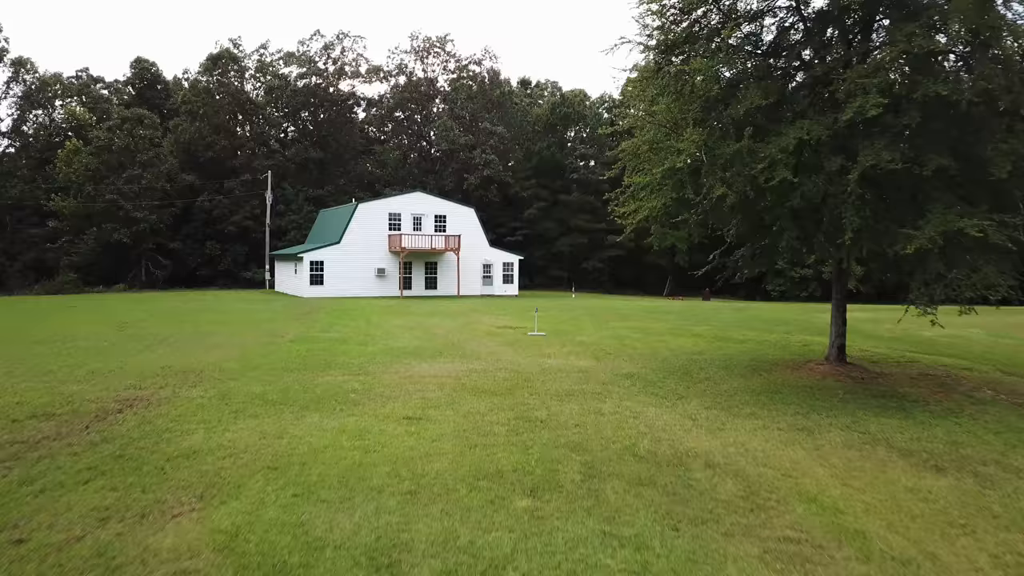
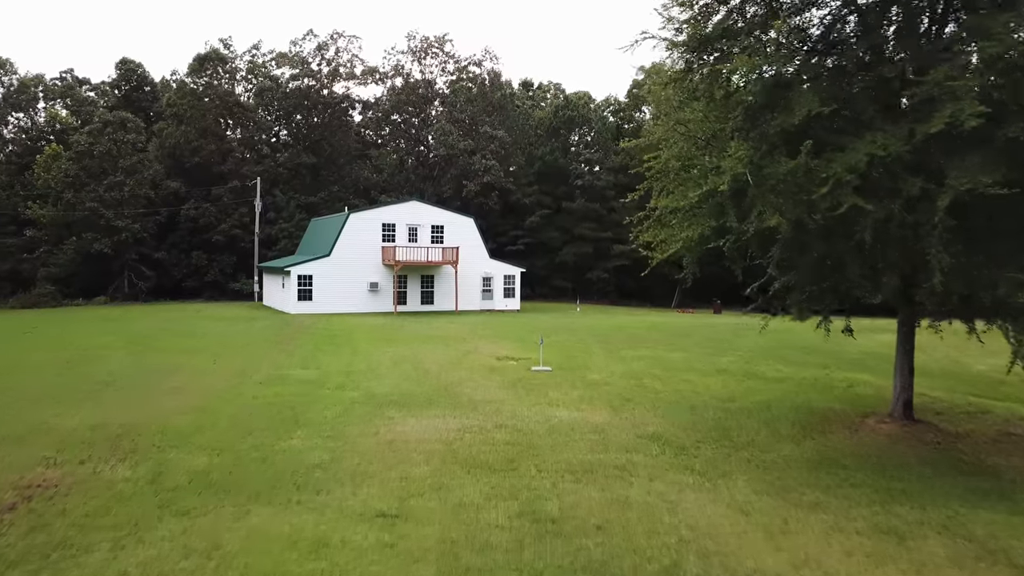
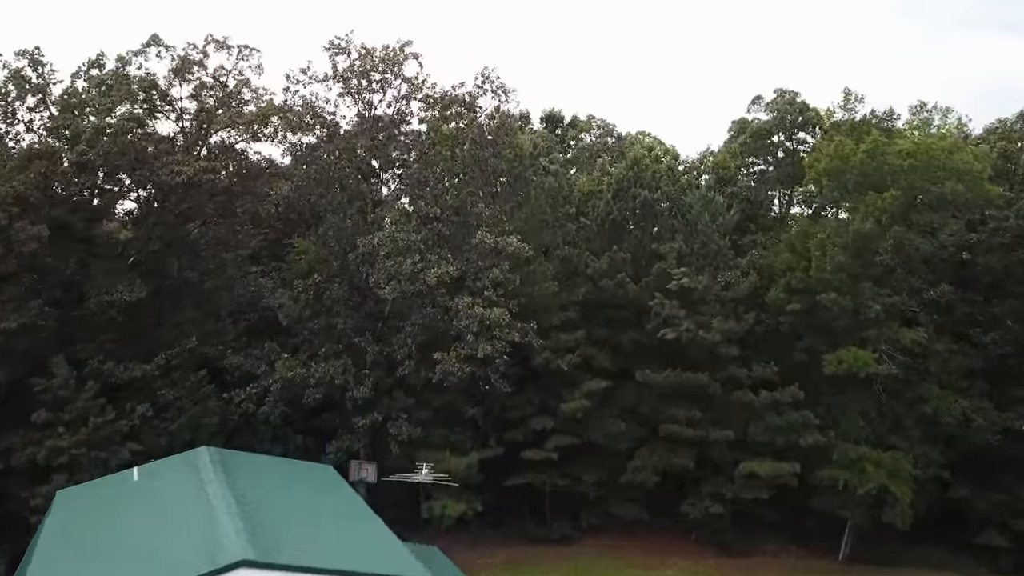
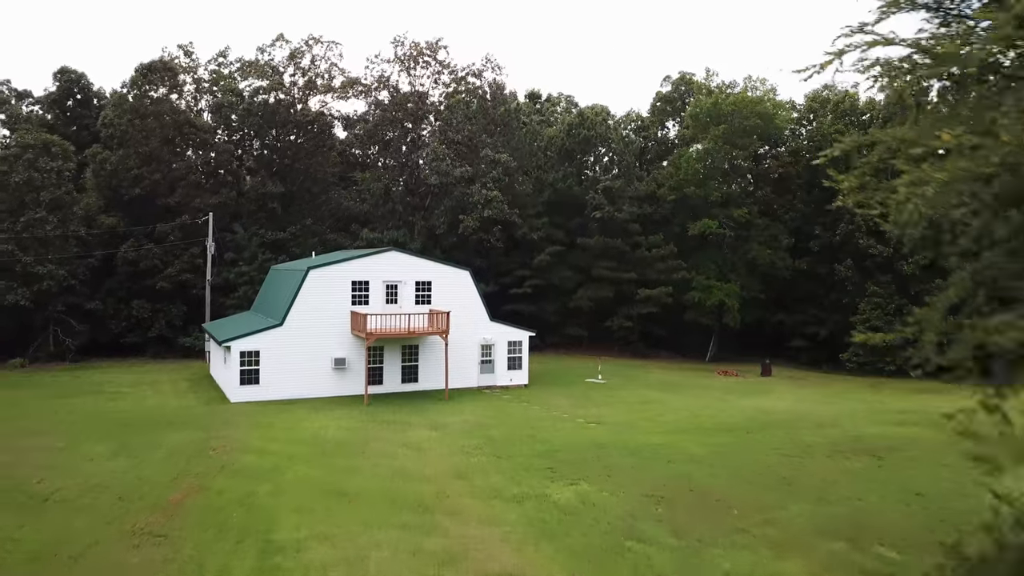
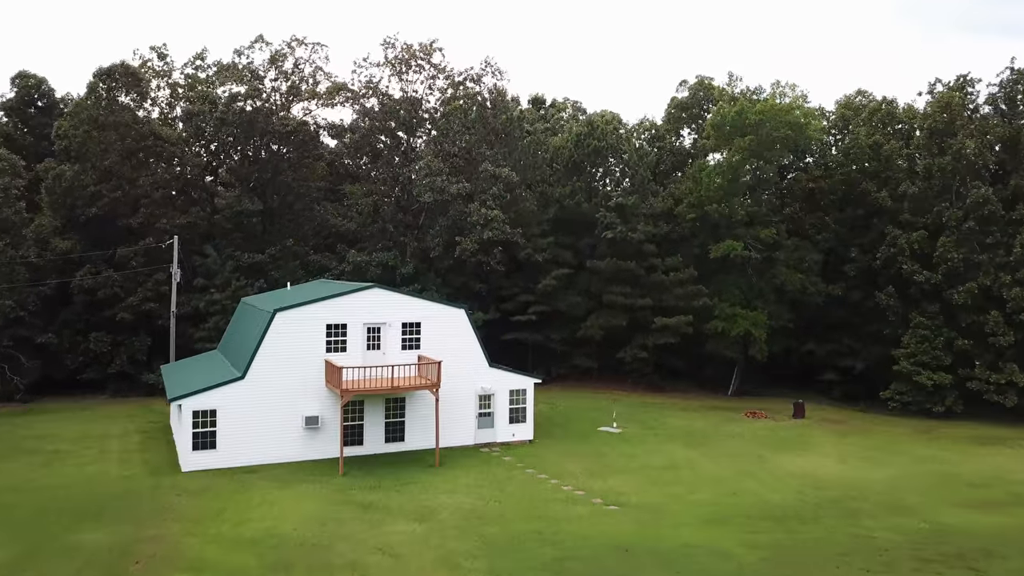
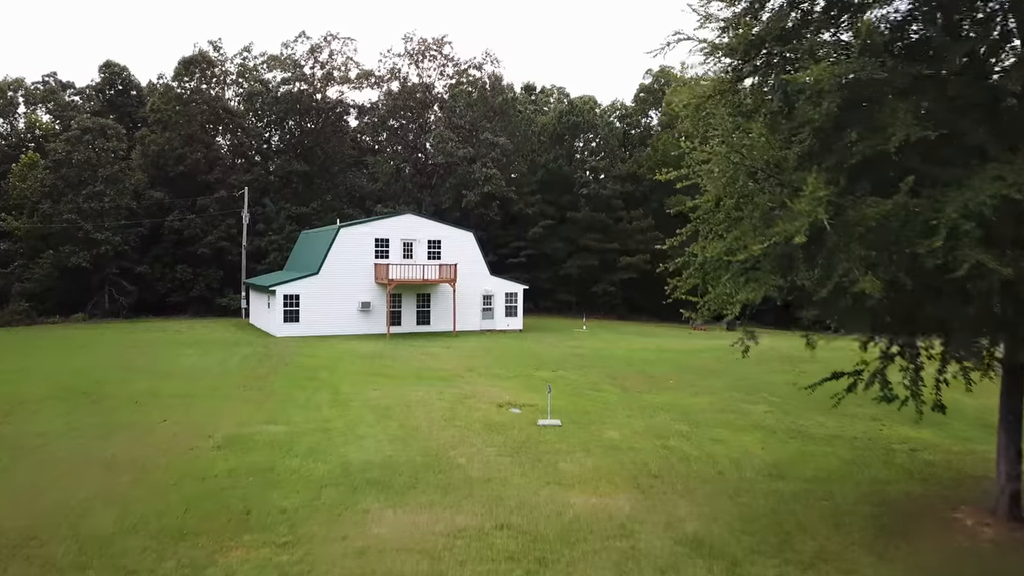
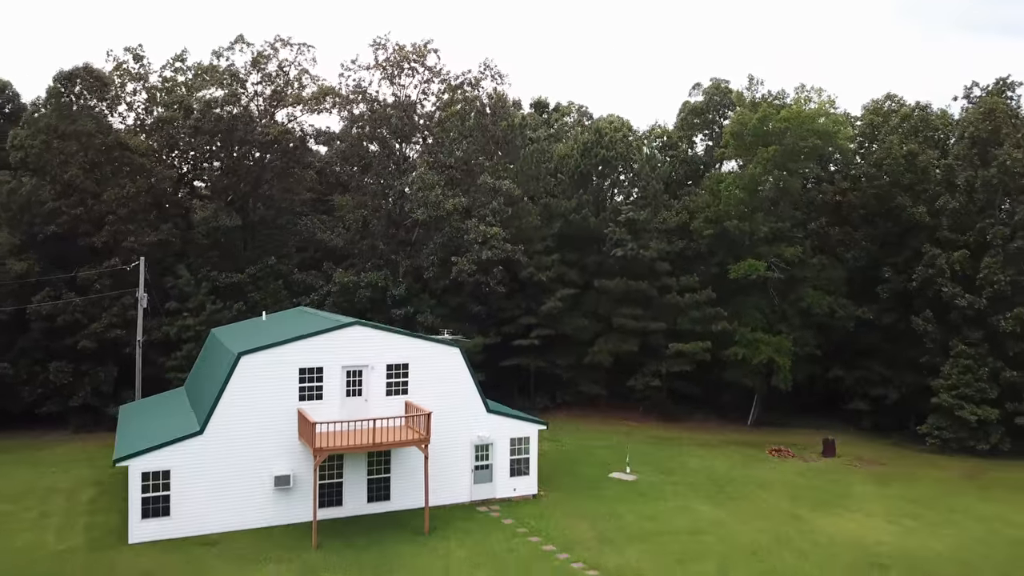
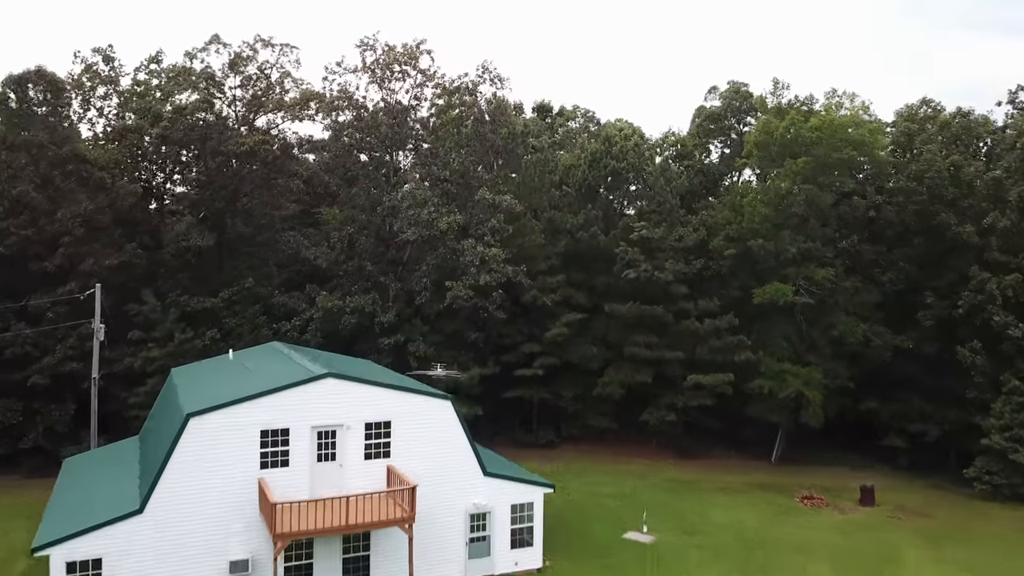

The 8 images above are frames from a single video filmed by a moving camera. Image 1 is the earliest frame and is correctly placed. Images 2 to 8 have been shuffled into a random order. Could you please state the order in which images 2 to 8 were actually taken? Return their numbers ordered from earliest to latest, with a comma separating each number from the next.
2, 6, 4, 5, 7, 8, 3
